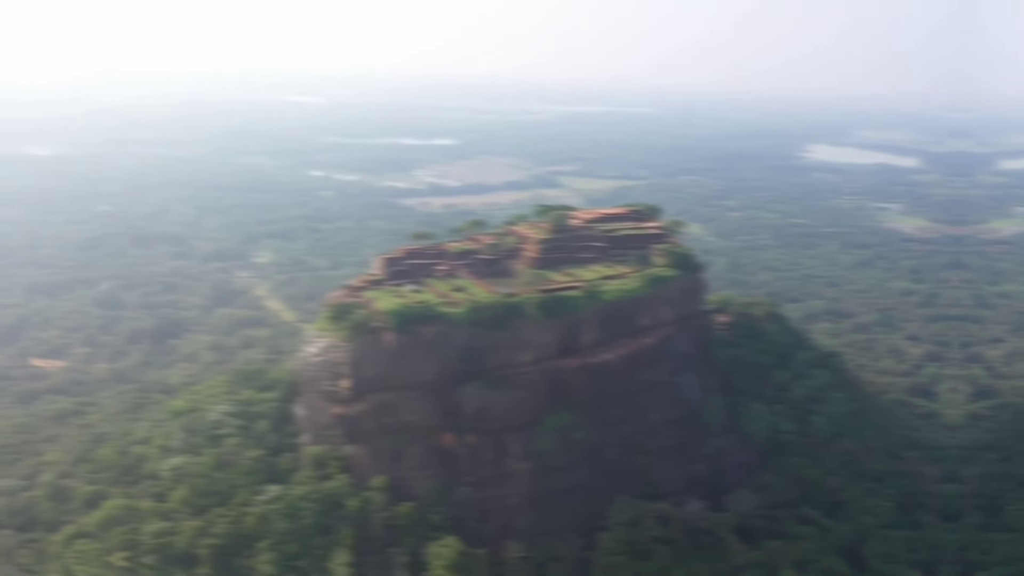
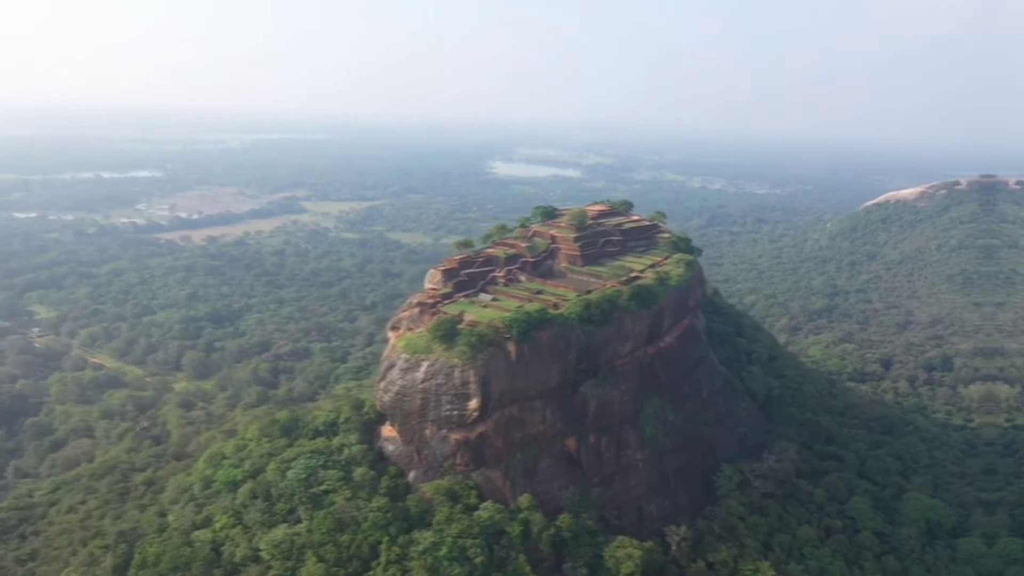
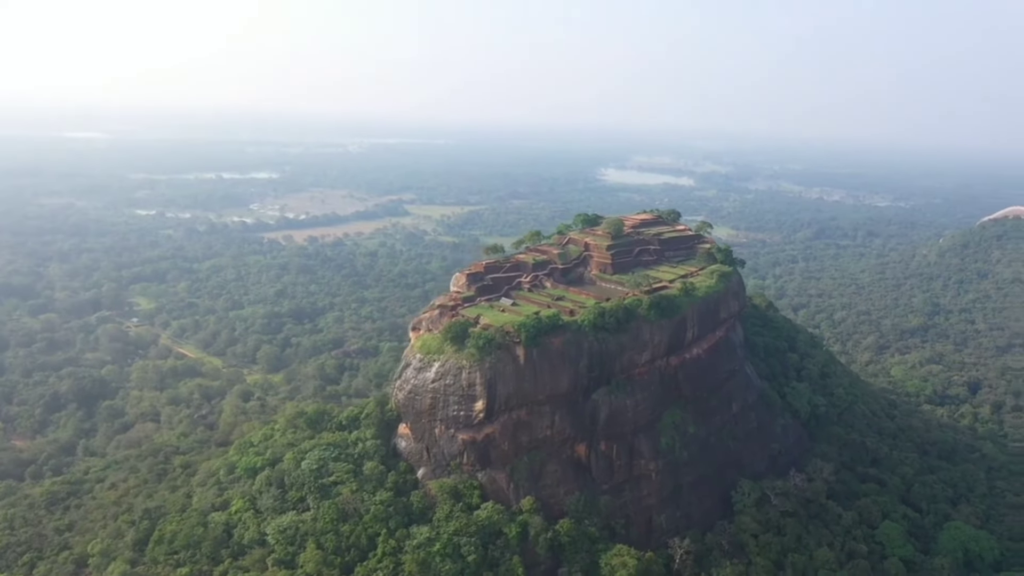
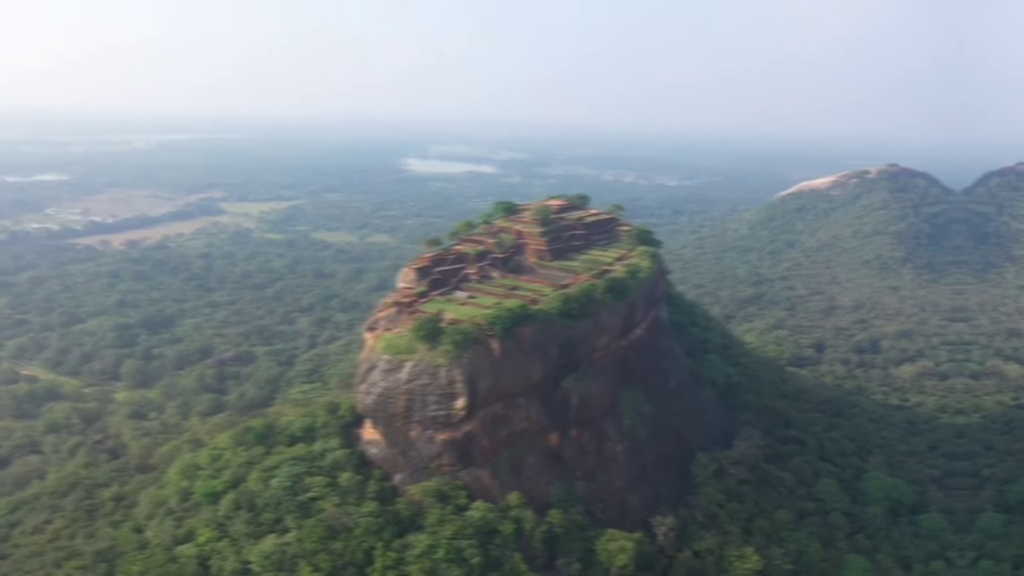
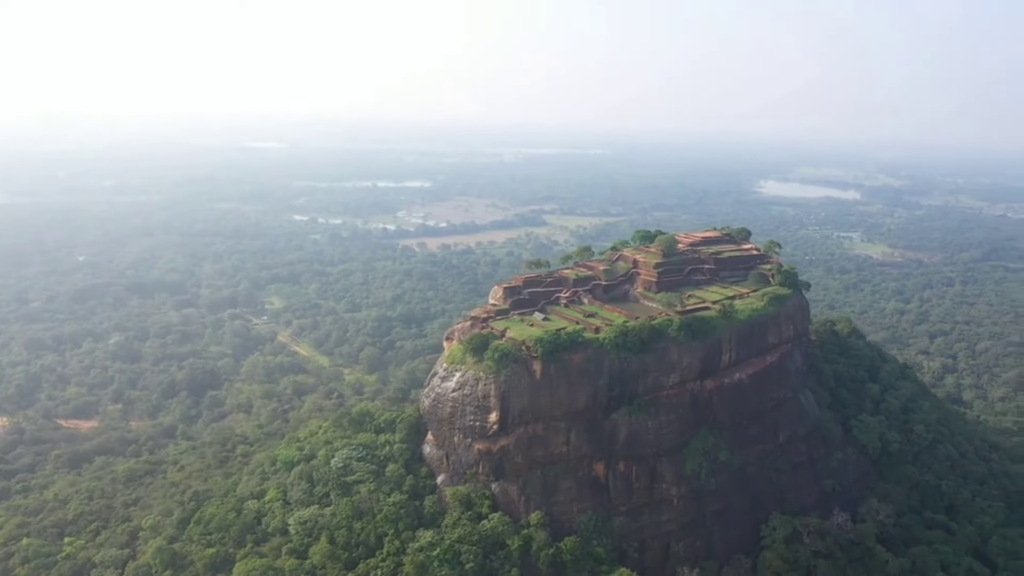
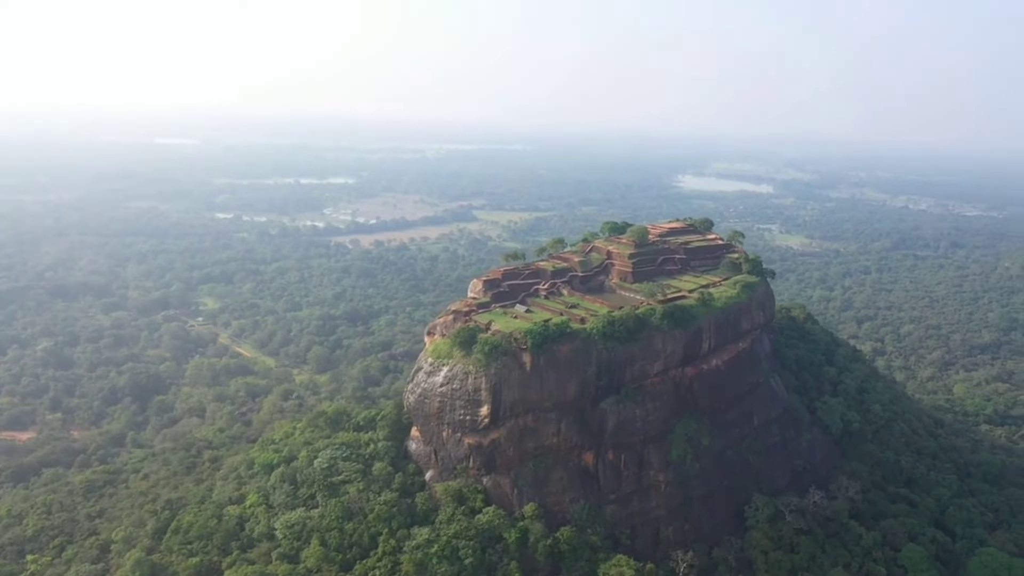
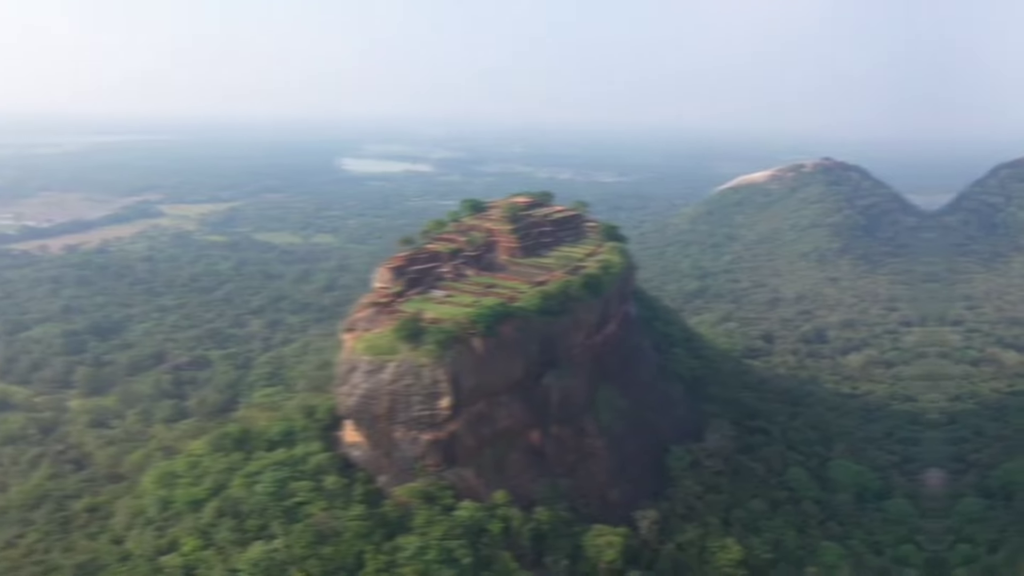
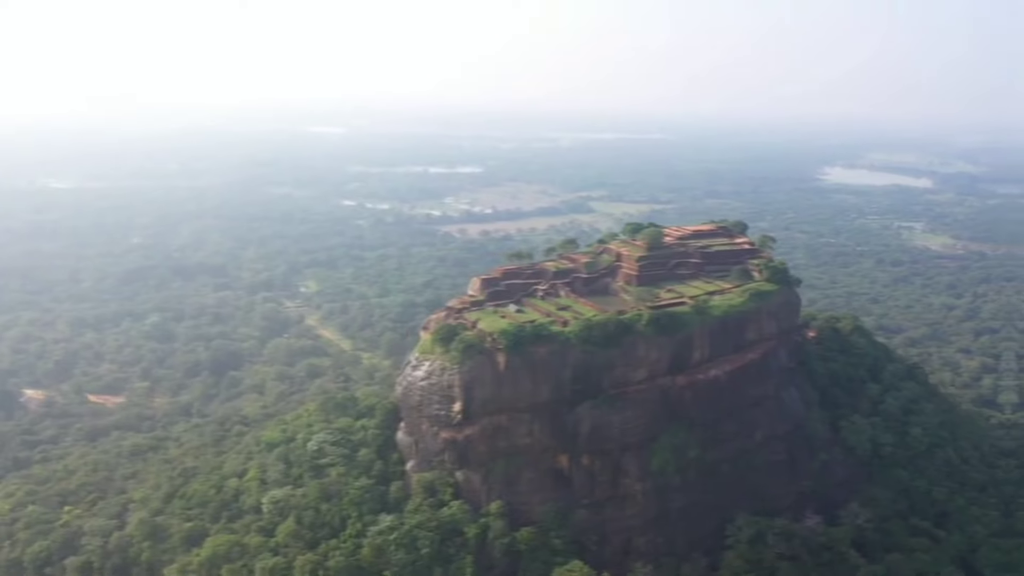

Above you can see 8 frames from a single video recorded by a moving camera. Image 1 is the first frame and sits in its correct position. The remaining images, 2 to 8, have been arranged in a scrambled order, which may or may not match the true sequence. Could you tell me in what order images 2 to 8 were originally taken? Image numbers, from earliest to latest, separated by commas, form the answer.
8, 5, 6, 3, 2, 4, 7
